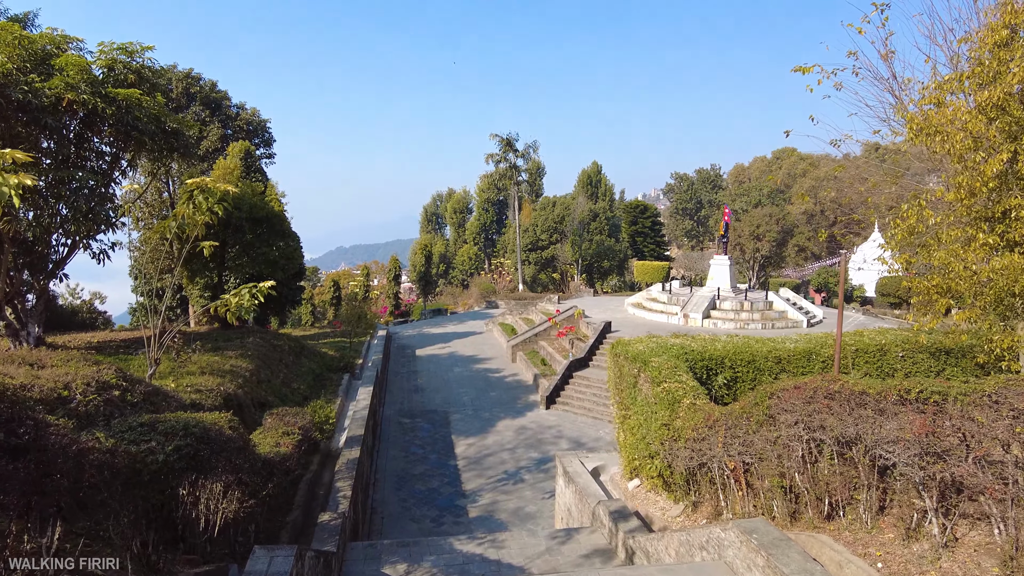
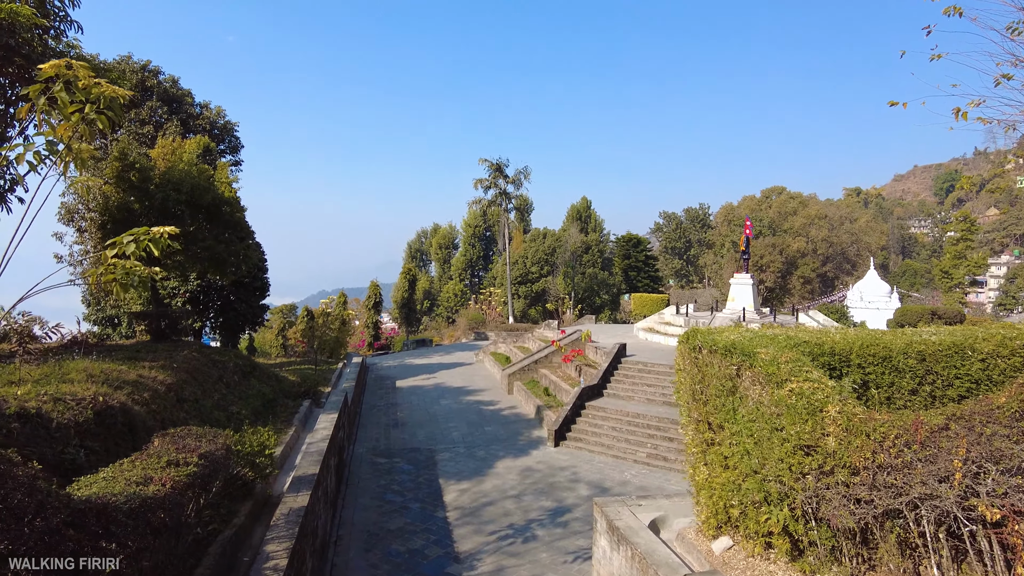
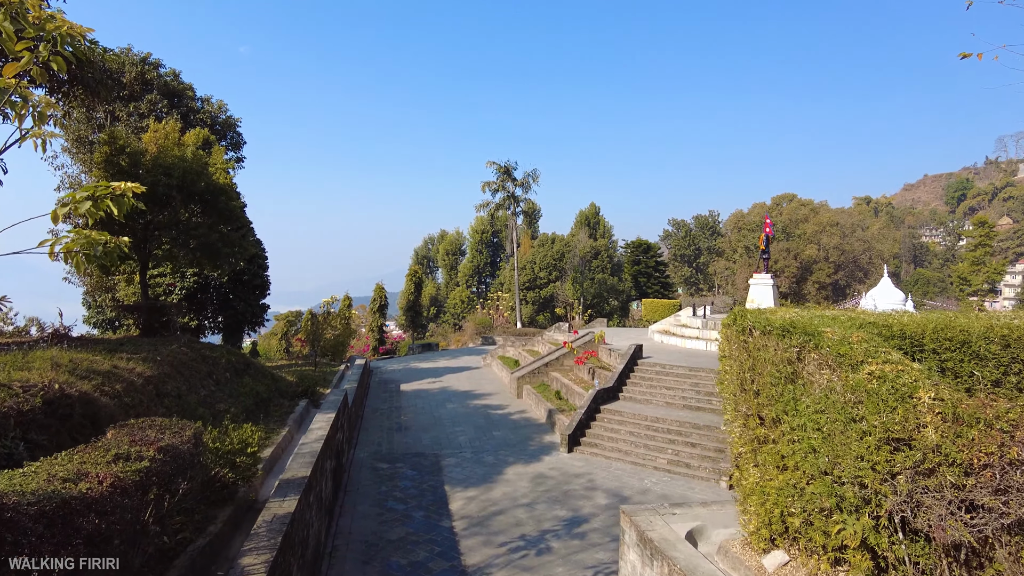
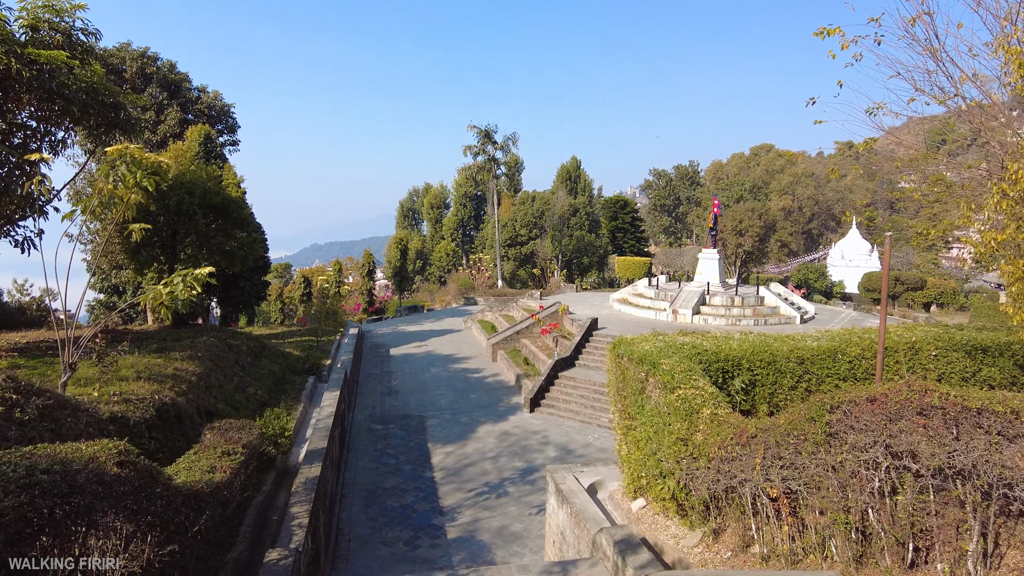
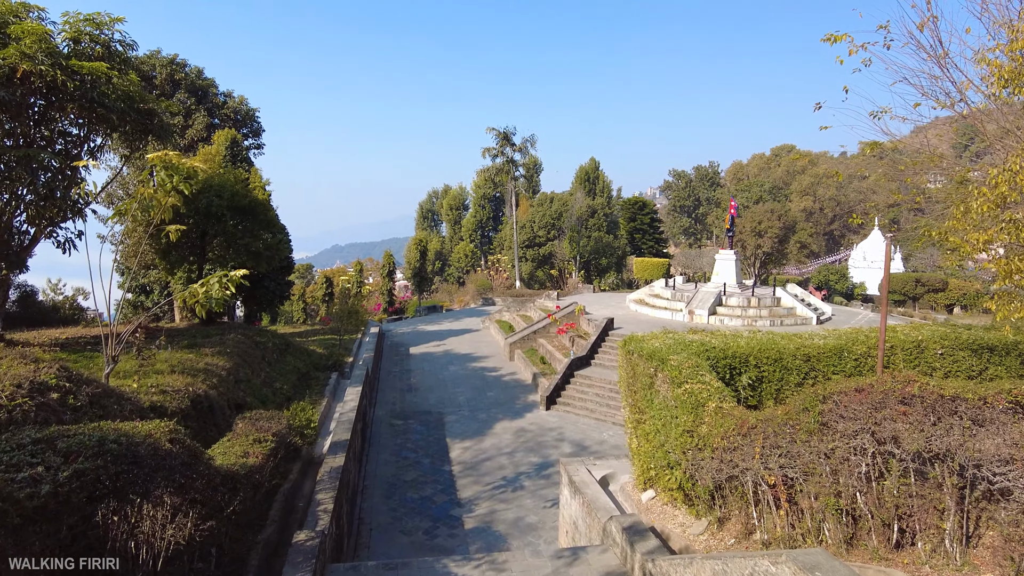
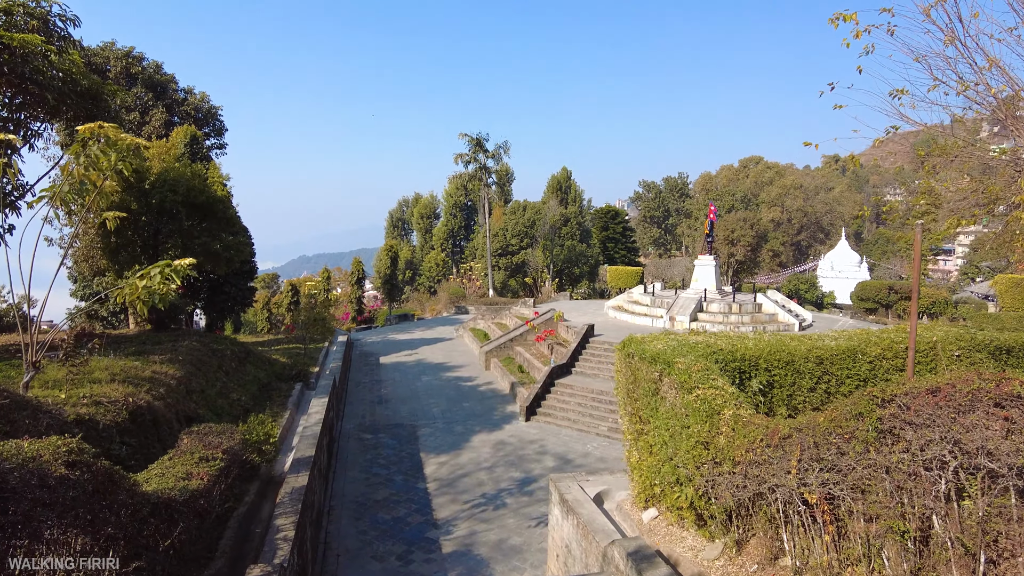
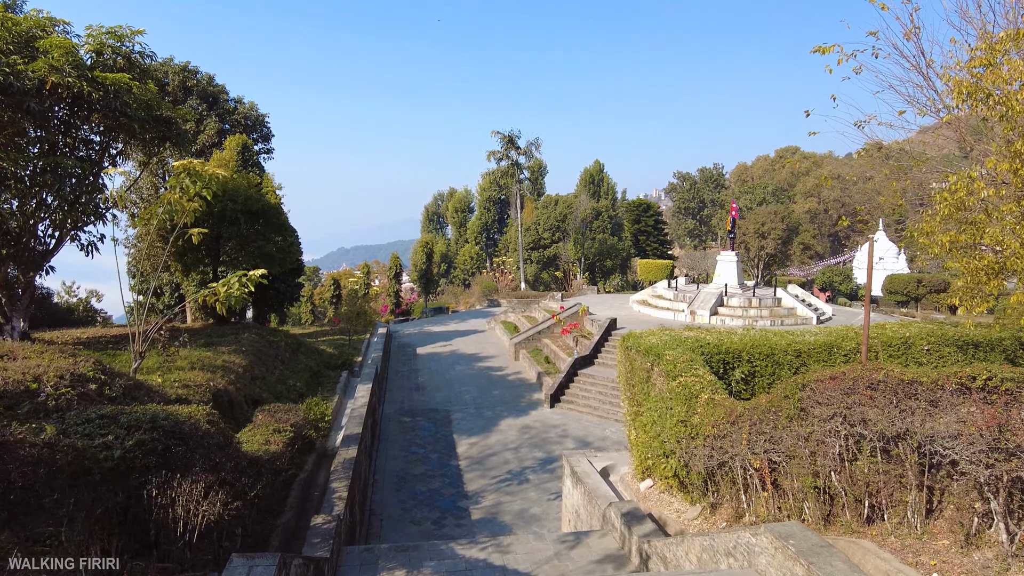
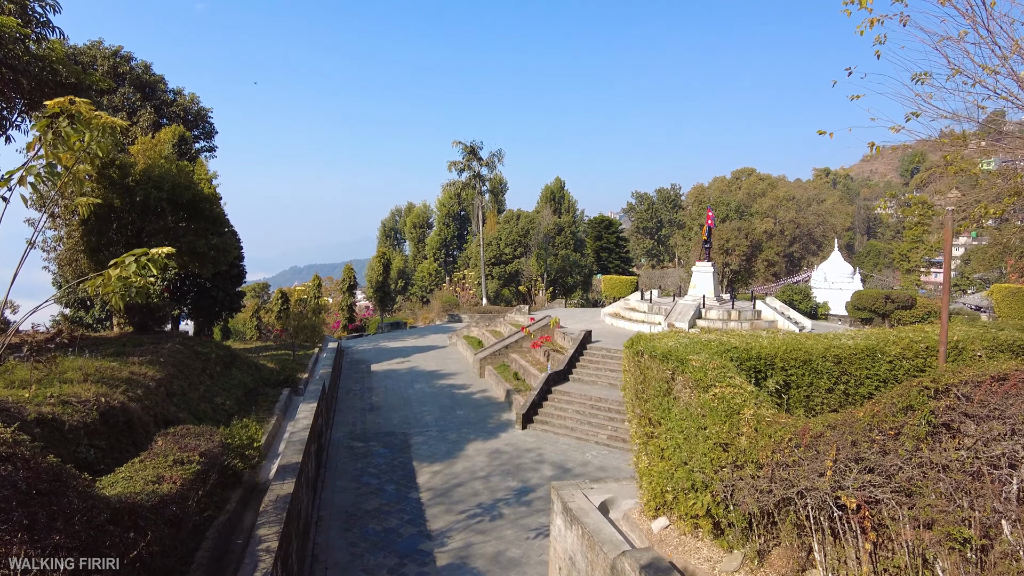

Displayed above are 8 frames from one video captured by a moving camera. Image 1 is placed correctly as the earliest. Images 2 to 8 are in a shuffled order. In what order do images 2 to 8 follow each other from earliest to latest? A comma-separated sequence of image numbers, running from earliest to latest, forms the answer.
7, 5, 4, 6, 8, 2, 3
